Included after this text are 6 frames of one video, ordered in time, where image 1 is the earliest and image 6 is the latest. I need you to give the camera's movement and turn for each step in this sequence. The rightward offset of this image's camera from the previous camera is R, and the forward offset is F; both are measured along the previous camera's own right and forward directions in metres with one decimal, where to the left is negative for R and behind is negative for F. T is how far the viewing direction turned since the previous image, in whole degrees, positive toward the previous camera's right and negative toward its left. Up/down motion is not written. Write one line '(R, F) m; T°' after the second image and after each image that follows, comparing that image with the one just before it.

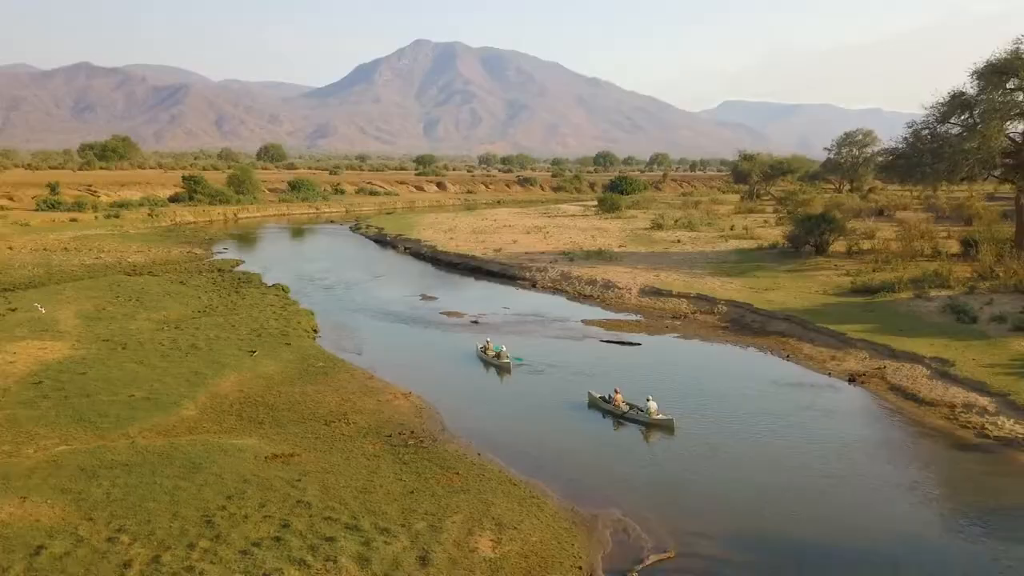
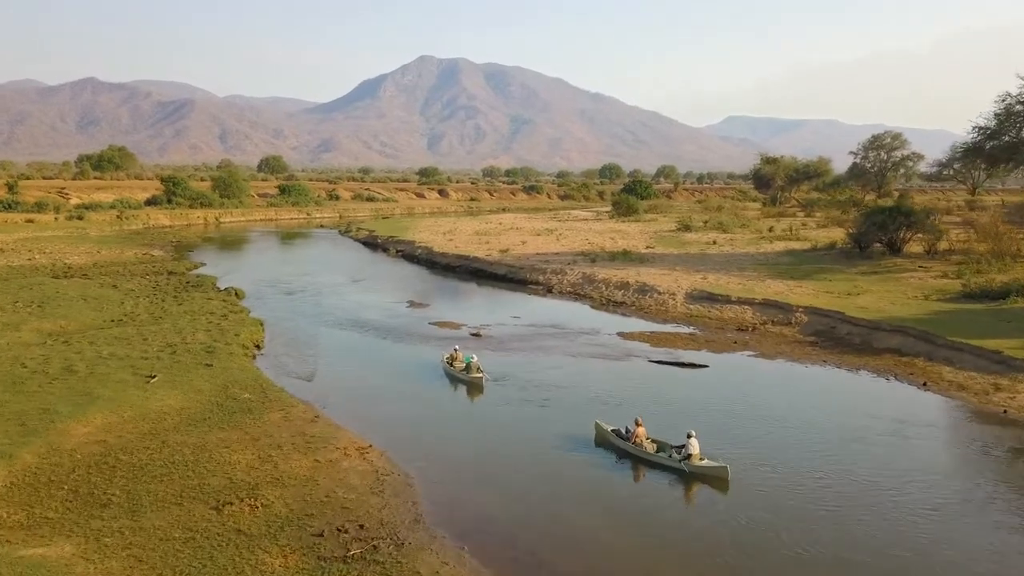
(-0.2, +8.3) m; 0°
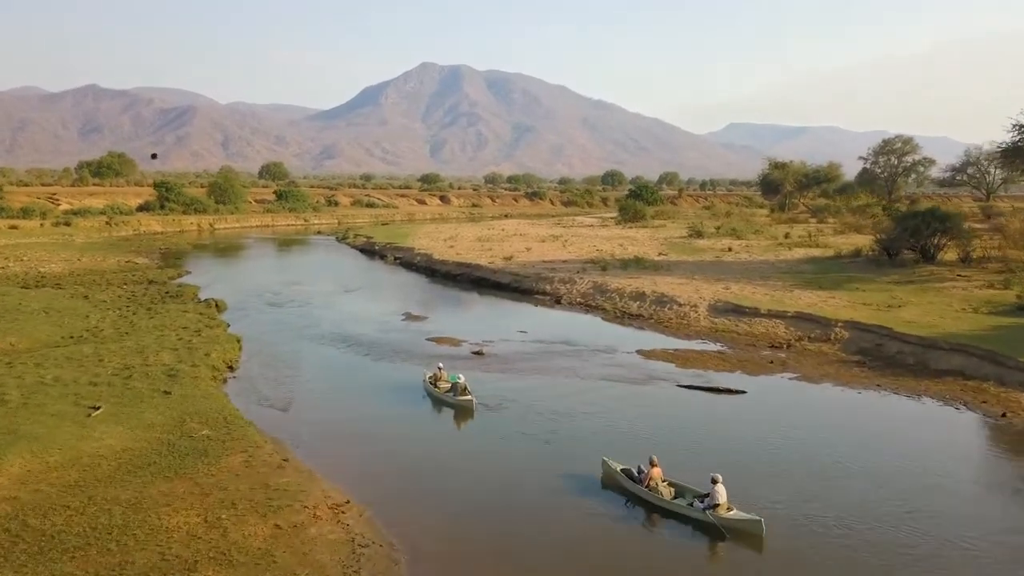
(-0.1, +2.8) m; 0°
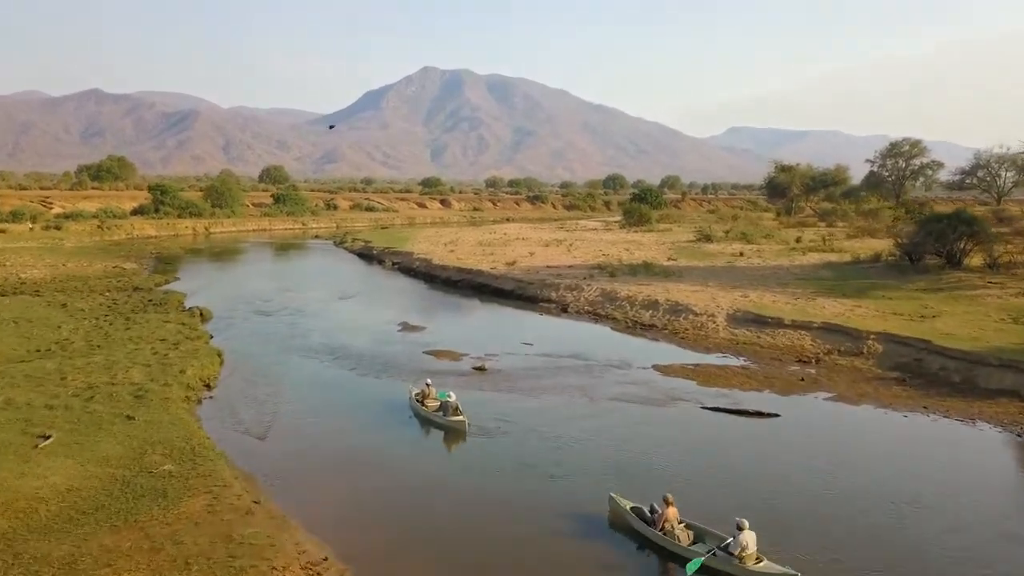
(-0.1, +1.9) m; 0°
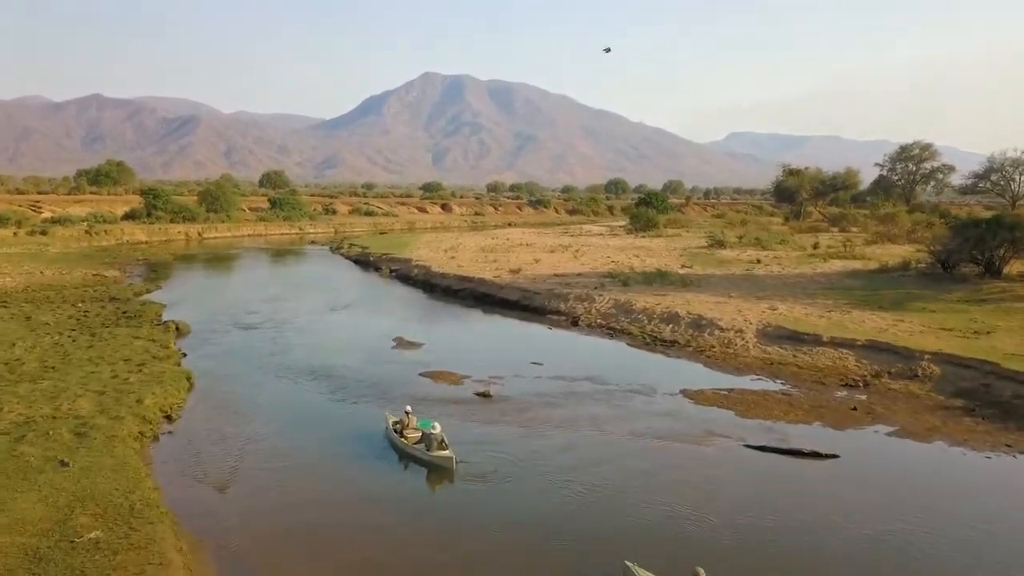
(-0.1, +2.5) m; 0°
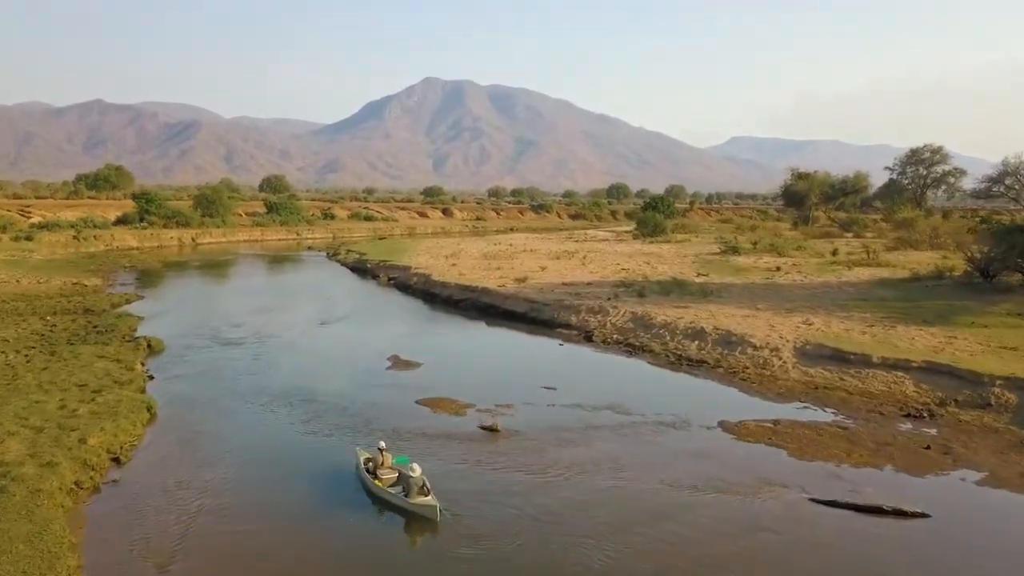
(-0.2, +2.5) m; 0°
